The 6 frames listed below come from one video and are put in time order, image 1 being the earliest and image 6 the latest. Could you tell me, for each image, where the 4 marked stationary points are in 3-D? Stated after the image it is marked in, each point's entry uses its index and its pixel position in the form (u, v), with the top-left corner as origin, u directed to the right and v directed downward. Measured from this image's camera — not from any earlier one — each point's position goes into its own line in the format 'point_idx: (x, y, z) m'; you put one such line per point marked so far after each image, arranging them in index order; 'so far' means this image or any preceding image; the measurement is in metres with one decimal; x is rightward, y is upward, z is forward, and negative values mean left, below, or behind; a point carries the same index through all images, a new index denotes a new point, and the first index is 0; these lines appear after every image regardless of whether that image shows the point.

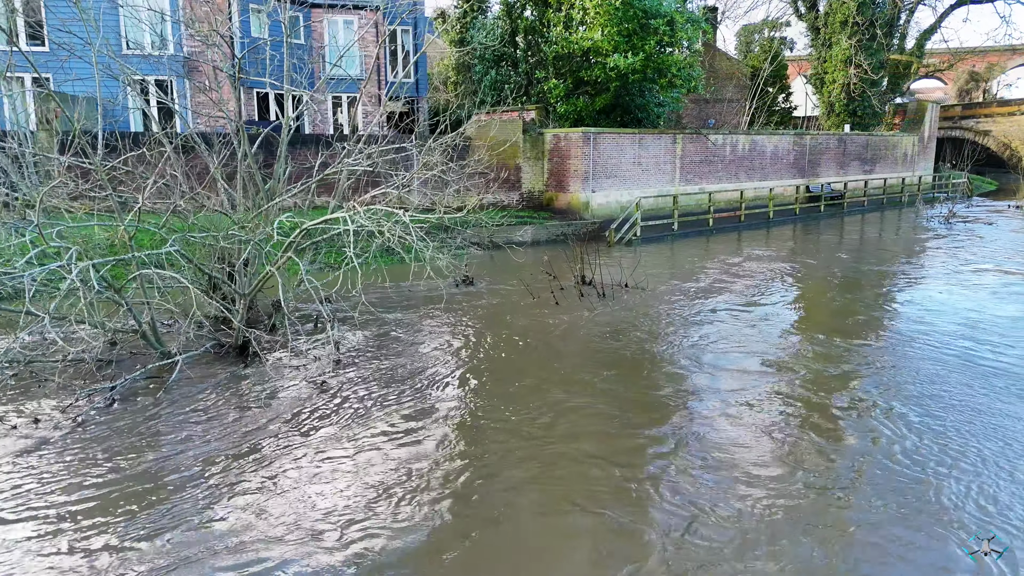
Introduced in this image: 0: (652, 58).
0: (+3.5, +5.8, +17.1) m
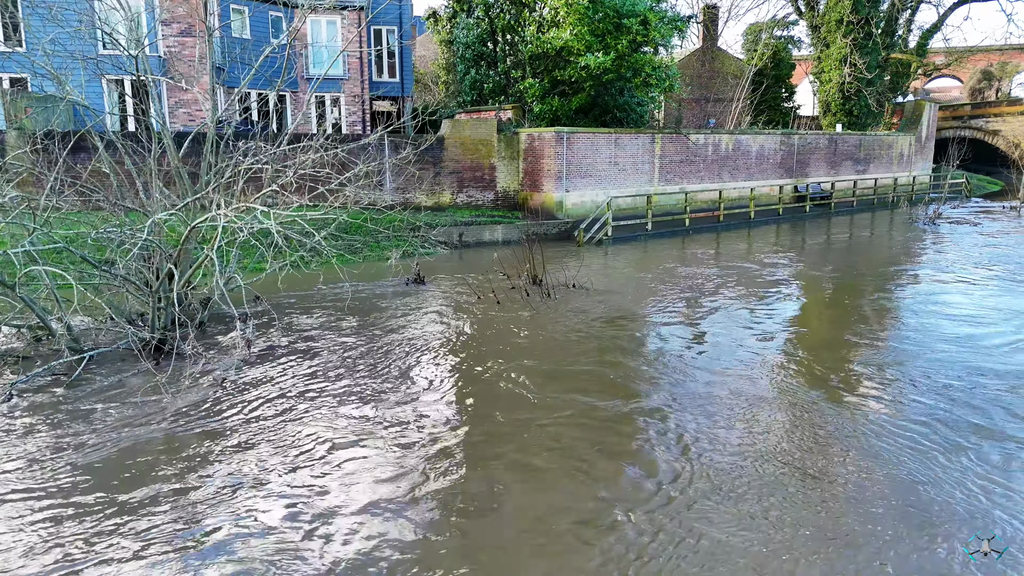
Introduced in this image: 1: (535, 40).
0: (+2.8, +5.8, +17.0) m
1: (+0.6, +6.5, +17.6) m
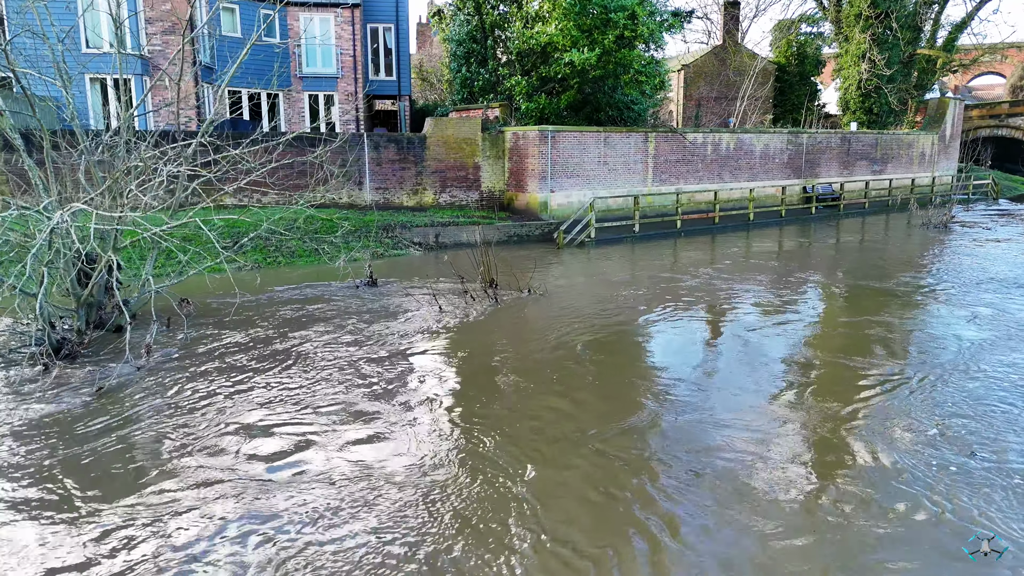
0: (+2.5, +5.8, +16.5) m
1: (+0.3, +6.4, +17.2) m
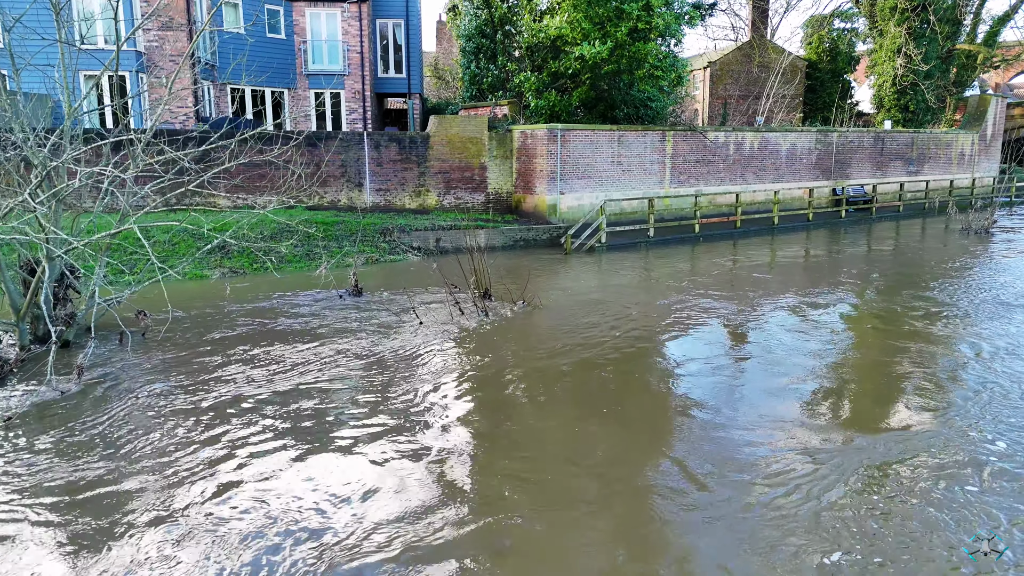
0: (+2.7, +5.6, +15.6) m
1: (+0.5, +6.3, +16.3) m
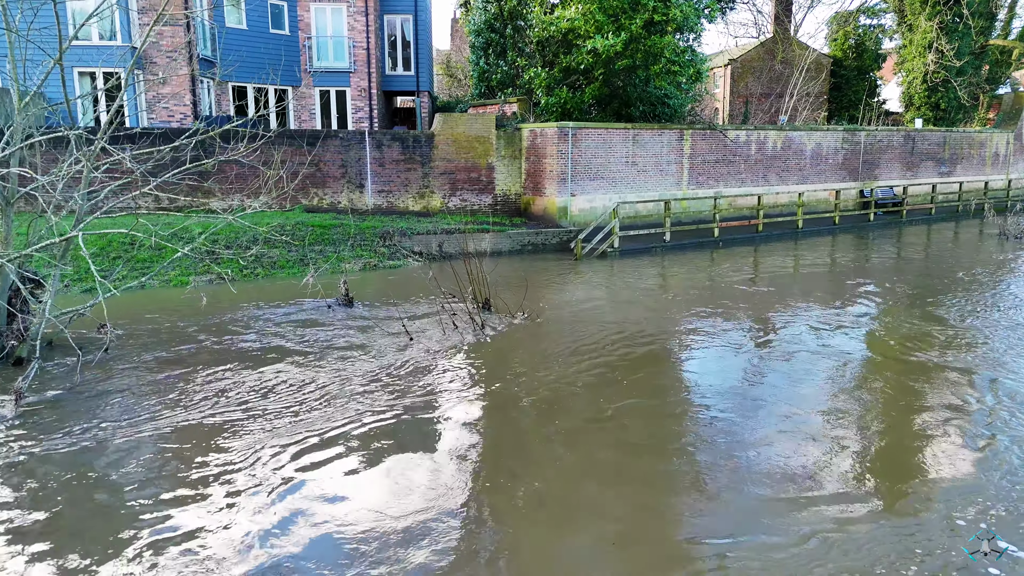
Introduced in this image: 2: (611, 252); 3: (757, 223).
0: (+2.9, +5.4, +14.7) m
1: (+0.7, +6.1, +15.5) m
2: (+2.1, +0.8, +14.3) m
3: (+6.2, +1.6, +16.9) m
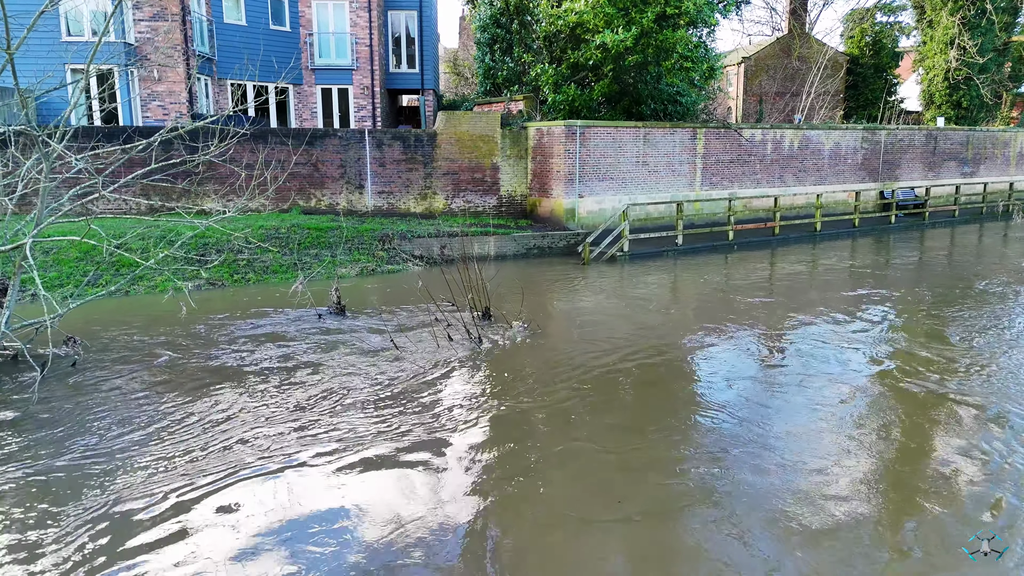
0: (+3.0, +5.3, +14.1) m
1: (+0.8, +6.0, +14.9) m
2: (+2.2, +0.7, +13.7) m
3: (+6.3, +1.5, +16.2) m
